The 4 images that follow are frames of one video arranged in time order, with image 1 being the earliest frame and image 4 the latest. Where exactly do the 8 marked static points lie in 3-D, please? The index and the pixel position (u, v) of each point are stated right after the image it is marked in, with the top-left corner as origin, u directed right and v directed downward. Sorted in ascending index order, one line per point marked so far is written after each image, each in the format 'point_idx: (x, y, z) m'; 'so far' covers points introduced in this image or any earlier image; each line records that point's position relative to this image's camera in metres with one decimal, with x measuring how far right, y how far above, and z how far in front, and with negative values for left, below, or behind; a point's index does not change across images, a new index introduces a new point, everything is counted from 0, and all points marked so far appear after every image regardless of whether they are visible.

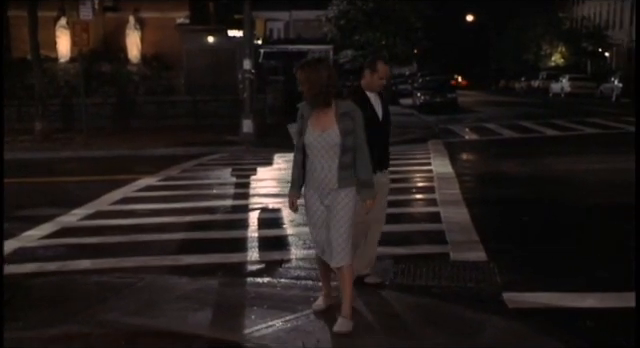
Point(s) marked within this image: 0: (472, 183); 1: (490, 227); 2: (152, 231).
0: (+3.3, -0.2, +15.9) m
1: (+2.6, -0.8, +11.3) m
2: (-2.6, -0.9, +11.4) m
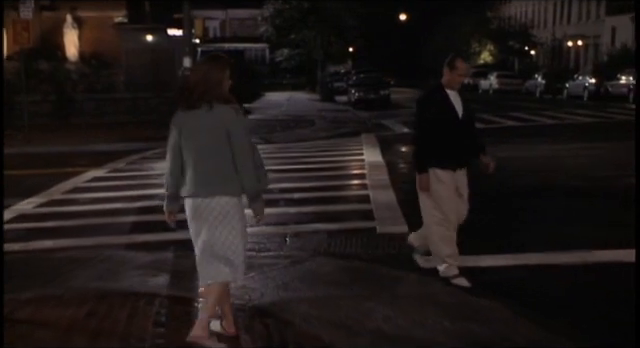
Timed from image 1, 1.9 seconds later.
0: (+1.9, +0.1, +17.3) m
1: (+1.6, -0.5, +12.6) m
2: (-3.6, -0.7, +12.3) m
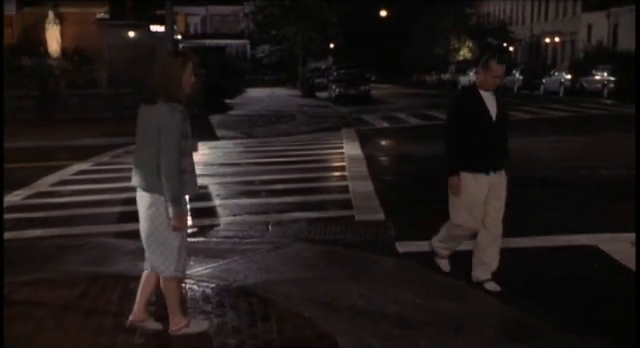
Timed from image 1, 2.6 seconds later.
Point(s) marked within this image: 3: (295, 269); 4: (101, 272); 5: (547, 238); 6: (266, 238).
0: (+1.5, +0.3, +17.8) m
1: (+1.3, -0.4, +13.2) m
2: (-3.9, -0.6, +12.7) m
3: (-0.3, -1.1, +8.3) m
4: (-2.4, -1.1, +8.2) m
5: (+3.1, -0.9, +10.0) m
6: (-0.7, -0.9, +10.0) m
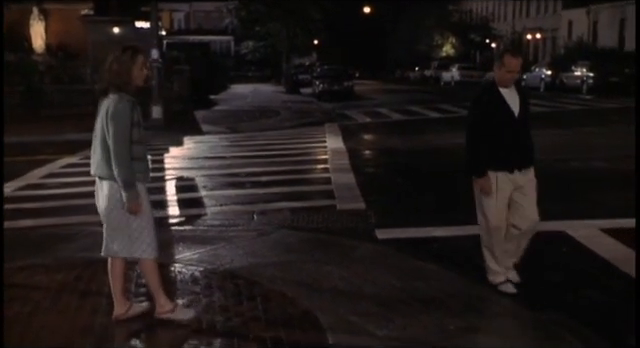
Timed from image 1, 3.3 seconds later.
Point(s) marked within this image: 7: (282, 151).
0: (+1.1, +0.4, +18.3) m
1: (+1.0, -0.2, +13.6) m
2: (-4.2, -0.4, +13.0) m
3: (-0.5, -1.0, +8.7) m
4: (-2.6, -1.0, +8.5) m
5: (+2.8, -0.7, +10.5) m
6: (-1.0, -0.7, +10.4) m
7: (-1.0, +0.6, +19.6) m
